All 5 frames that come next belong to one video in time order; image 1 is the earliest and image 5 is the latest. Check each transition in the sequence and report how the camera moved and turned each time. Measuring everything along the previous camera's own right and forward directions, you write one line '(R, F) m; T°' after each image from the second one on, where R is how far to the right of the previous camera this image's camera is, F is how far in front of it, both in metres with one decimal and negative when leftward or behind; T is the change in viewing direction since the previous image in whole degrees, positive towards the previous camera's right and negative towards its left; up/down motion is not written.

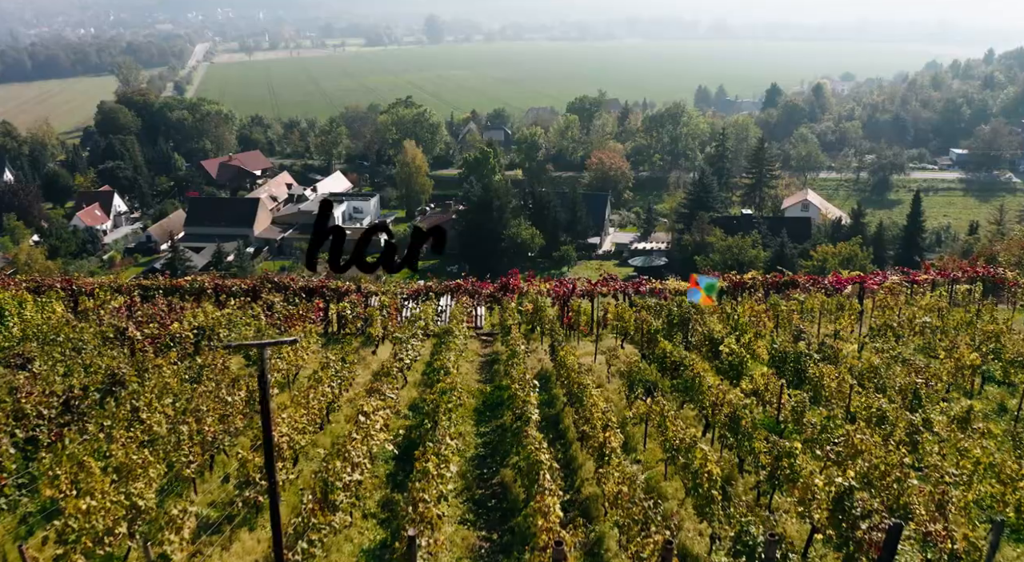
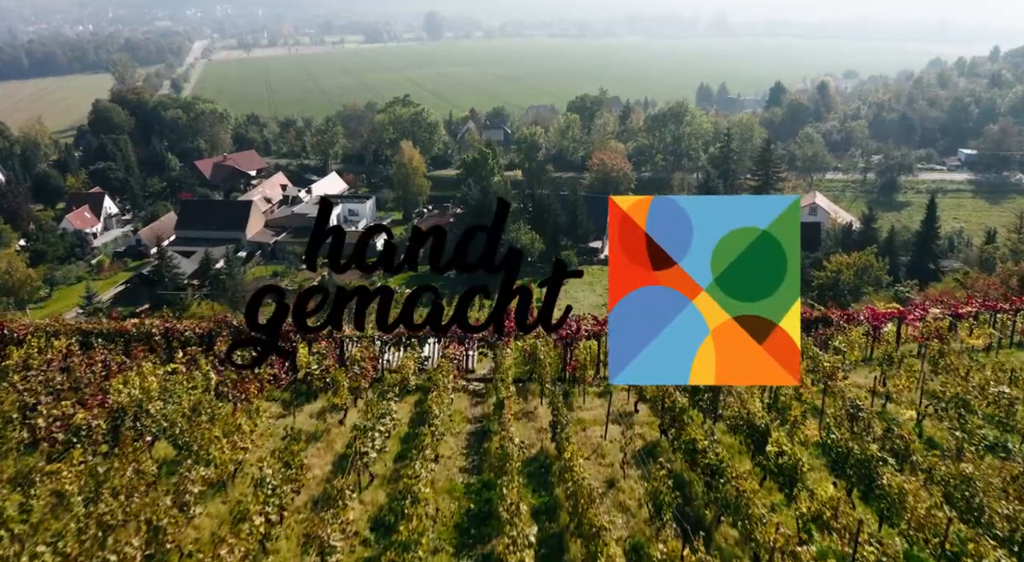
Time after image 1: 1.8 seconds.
(+0.1, +1.4) m; 0°
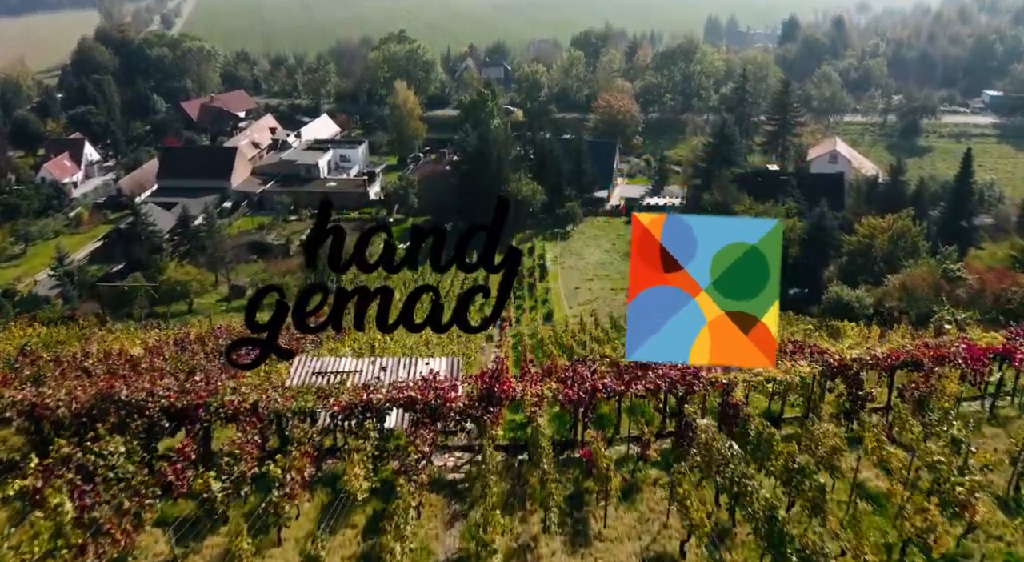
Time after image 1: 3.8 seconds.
(+0.1, +2.6) m; 0°
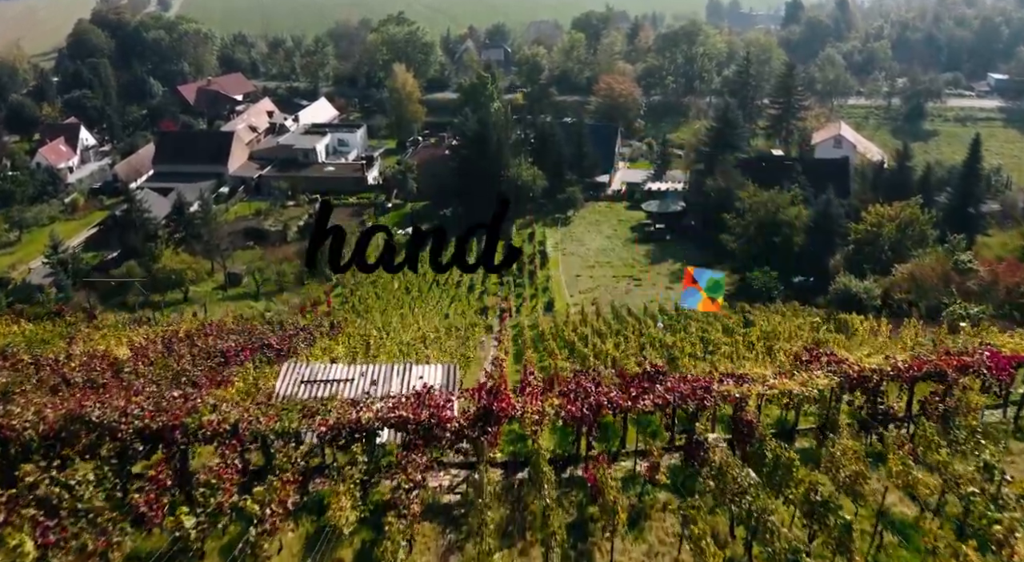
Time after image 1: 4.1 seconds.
(0.0, +0.5) m; 0°
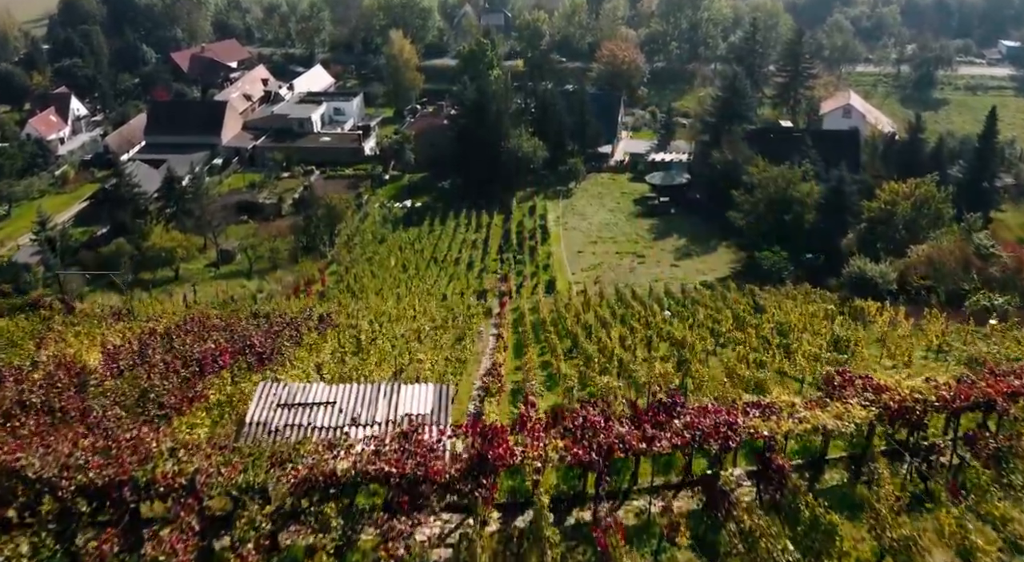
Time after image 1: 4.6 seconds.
(0.0, +0.9) m; 0°
